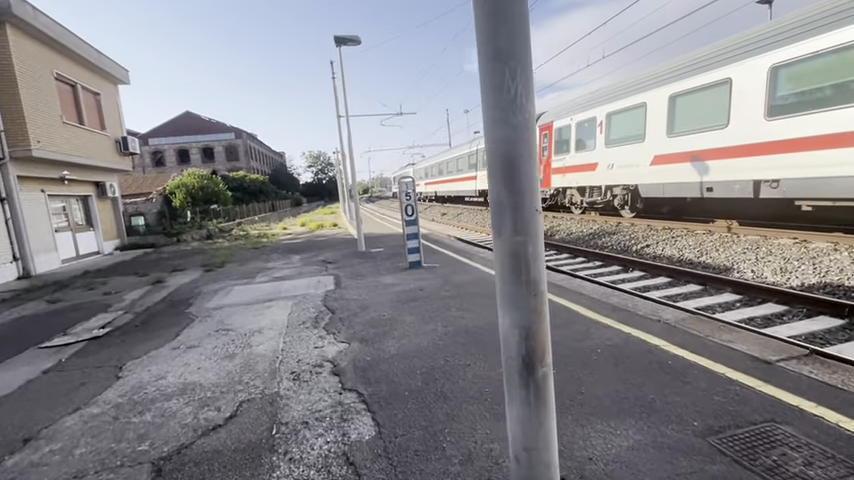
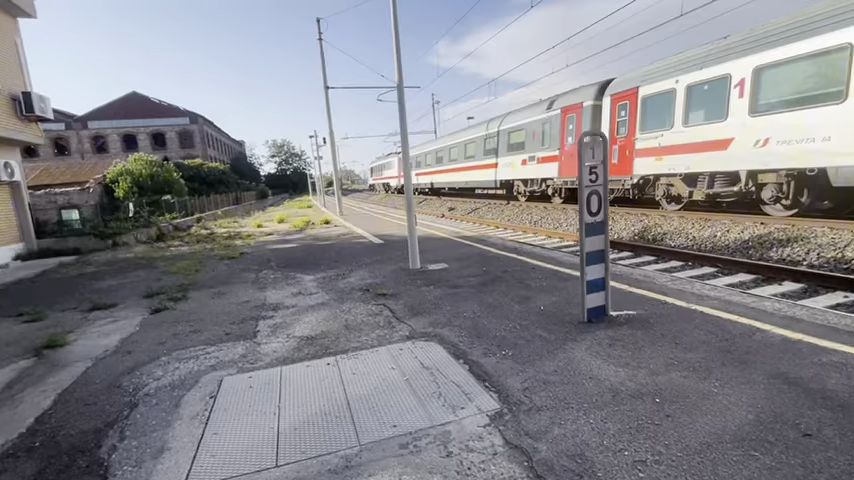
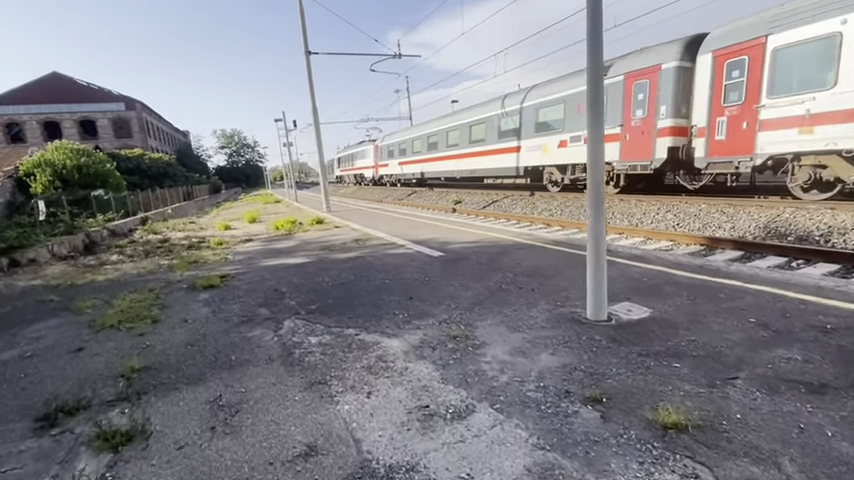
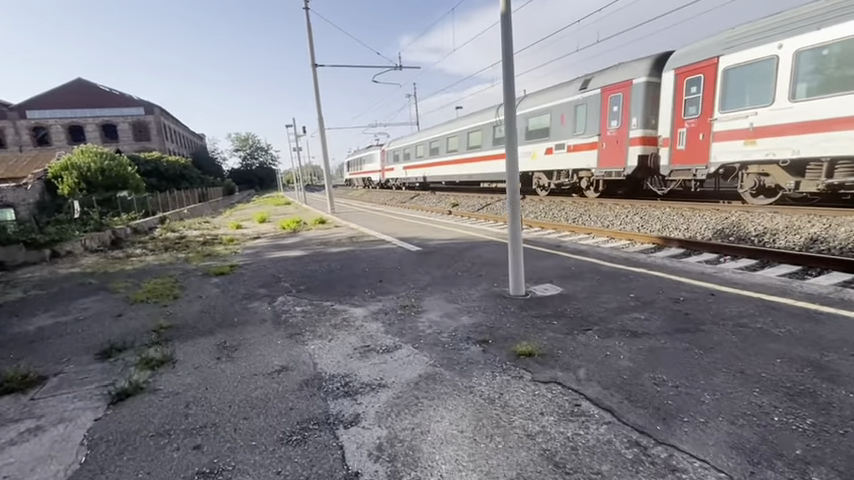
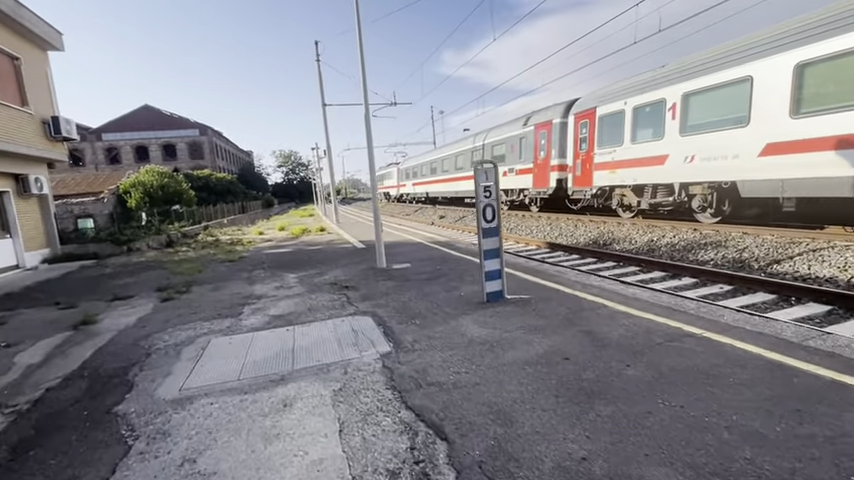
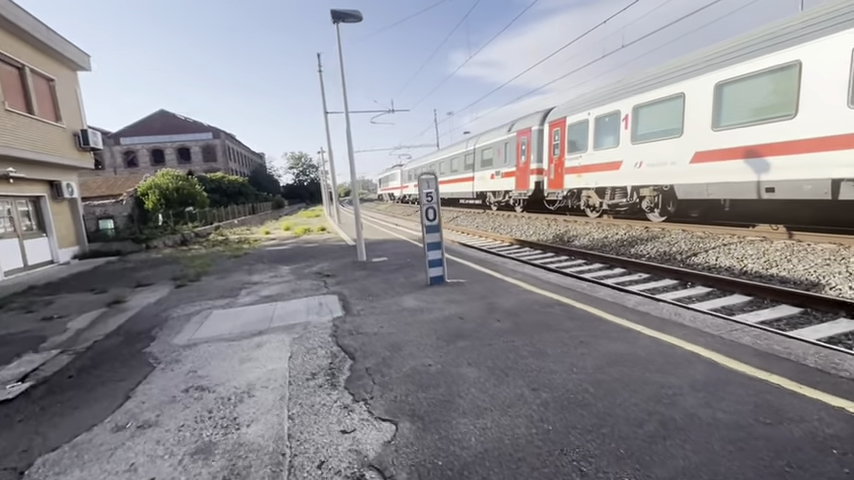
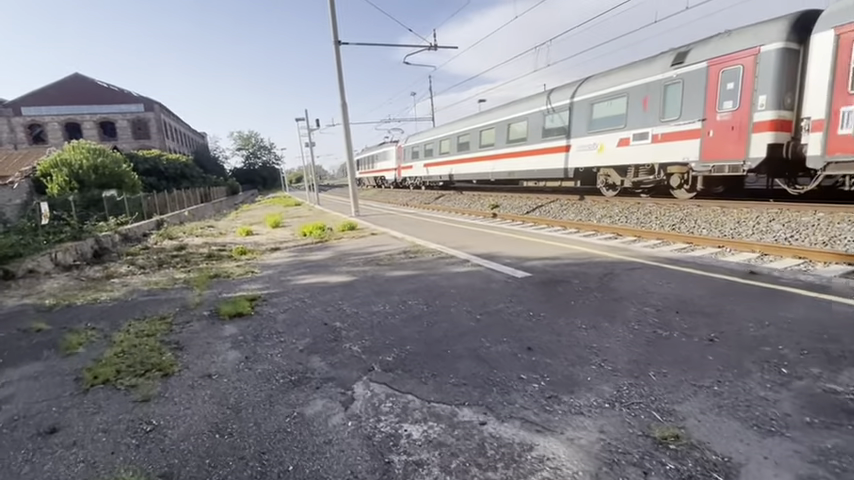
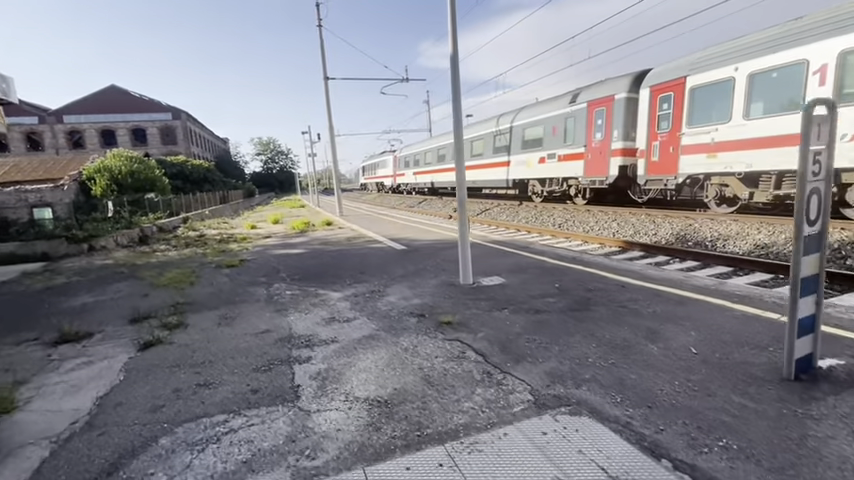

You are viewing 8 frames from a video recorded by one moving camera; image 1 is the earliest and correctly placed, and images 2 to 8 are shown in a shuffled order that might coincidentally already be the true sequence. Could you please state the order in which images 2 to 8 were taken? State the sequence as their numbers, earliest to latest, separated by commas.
6, 5, 2, 8, 4, 3, 7
